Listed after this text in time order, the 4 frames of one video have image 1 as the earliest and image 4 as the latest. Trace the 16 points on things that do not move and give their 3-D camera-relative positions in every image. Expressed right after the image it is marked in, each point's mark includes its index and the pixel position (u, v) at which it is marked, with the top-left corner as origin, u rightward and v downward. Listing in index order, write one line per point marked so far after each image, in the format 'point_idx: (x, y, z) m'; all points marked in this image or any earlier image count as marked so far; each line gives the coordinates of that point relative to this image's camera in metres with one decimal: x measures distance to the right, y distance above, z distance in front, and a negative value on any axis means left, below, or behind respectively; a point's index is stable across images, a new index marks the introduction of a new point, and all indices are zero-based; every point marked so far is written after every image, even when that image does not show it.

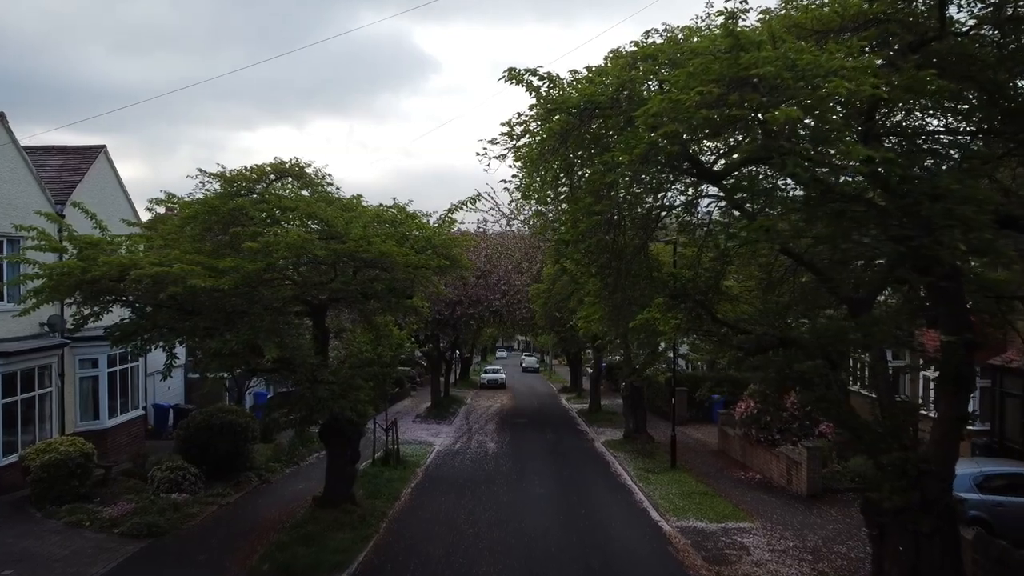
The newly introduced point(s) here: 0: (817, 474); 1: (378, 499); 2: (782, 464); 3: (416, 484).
0: (+5.9, -3.6, +15.4) m
1: (-2.5, -3.9, +14.5) m
2: (+5.6, -3.7, +16.7) m
3: (-2.0, -4.1, +16.7) m
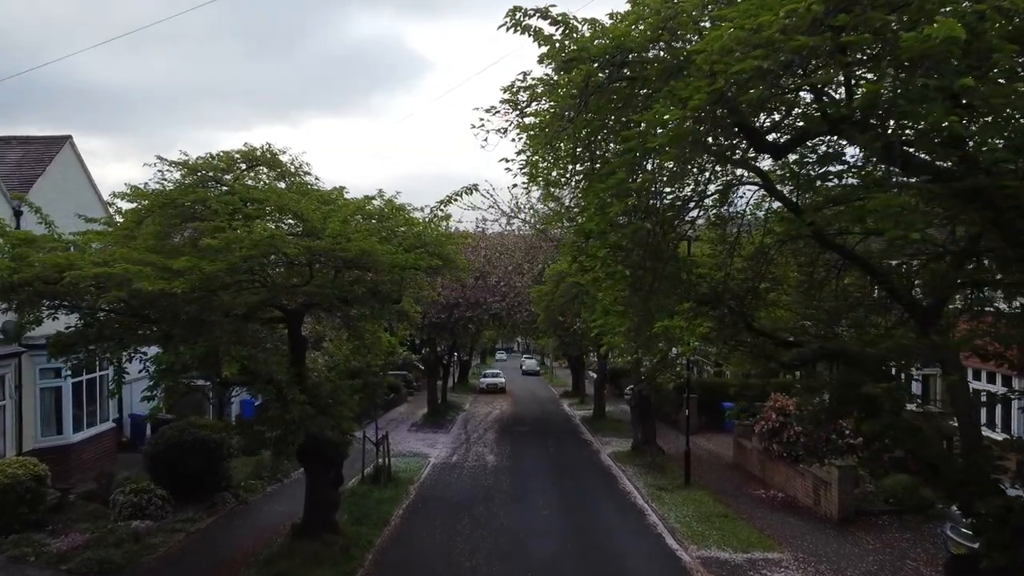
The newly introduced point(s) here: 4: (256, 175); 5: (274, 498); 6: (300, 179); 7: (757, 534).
0: (+5.9, -3.6, +14.0) m
1: (-2.4, -3.9, +13.1) m
2: (+5.6, -3.7, +15.3) m
3: (-2.0, -4.1, +15.3) m
4: (-3.4, +1.5, +10.7) m
5: (-4.6, -4.0, +15.3) m
6: (-2.9, +1.5, +11.0) m
7: (+4.1, -4.1, +13.4) m
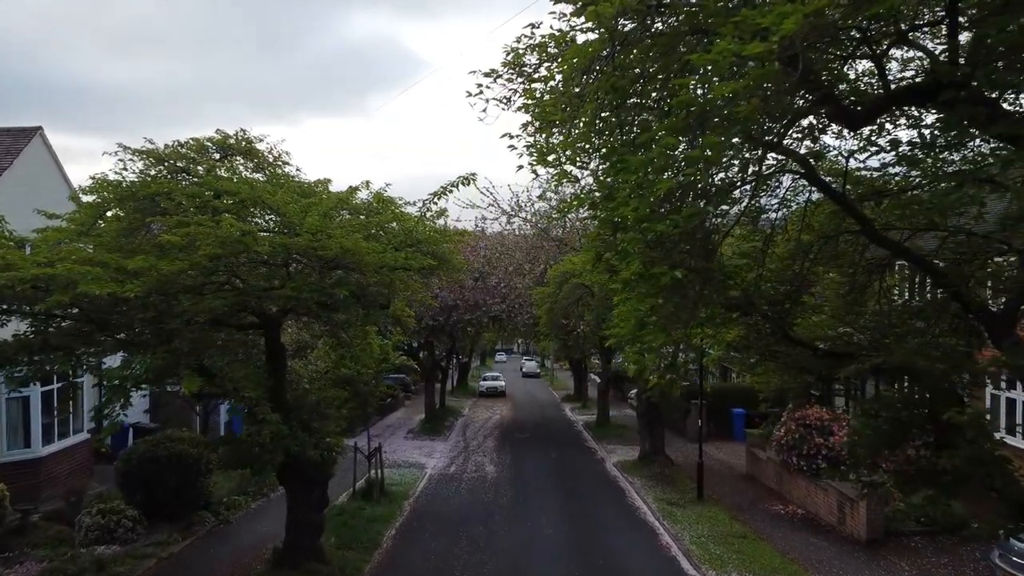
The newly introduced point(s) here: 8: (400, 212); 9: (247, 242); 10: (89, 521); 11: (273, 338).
0: (+5.9, -3.7, +12.9) m
1: (-2.4, -3.9, +12.1) m
2: (+5.7, -3.7, +14.2) m
3: (-2.0, -4.2, +14.2) m
4: (-3.4, +1.5, +9.6) m
5: (-4.5, -4.1, +14.3) m
6: (-2.9, +1.5, +10.0) m
7: (+4.1, -4.1, +12.3) m
8: (-1.3, +0.9, +9.7) m
9: (-2.6, +0.4, +7.8) m
10: (-6.2, -3.4, +11.8) m
11: (-2.8, -0.6, +9.5) m
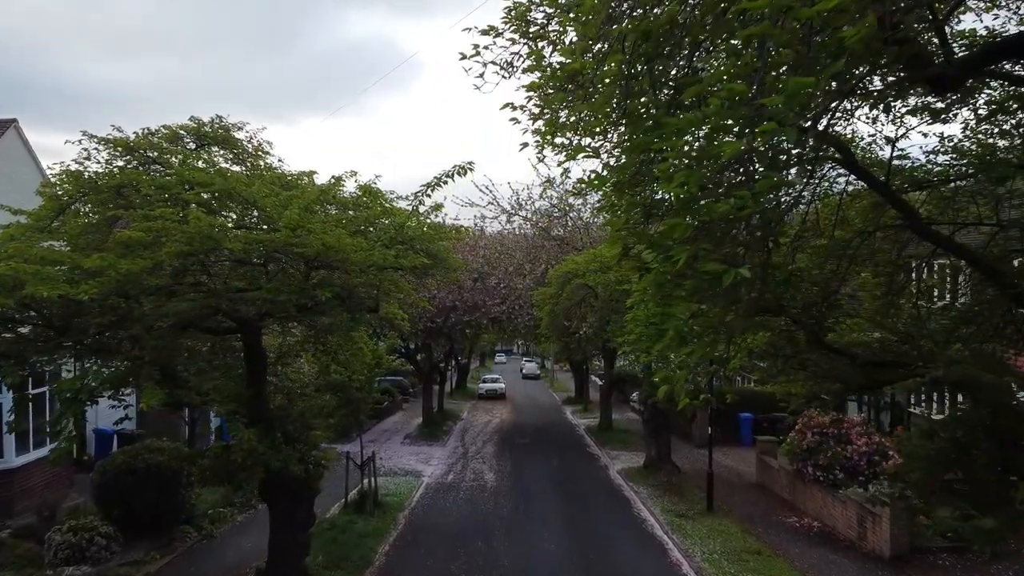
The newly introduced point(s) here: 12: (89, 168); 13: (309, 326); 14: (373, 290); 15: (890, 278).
0: (+5.9, -3.7, +12.1) m
1: (-2.4, -4.0, +11.3) m
2: (+5.7, -3.8, +13.4) m
3: (-1.9, -4.2, +13.4) m
4: (-3.4, +1.4, +8.8) m
5: (-4.5, -4.1, +13.5) m
6: (-2.9, +1.5, +9.2) m
7: (+4.1, -4.1, +11.5) m
8: (-1.3, +0.9, +8.9) m
9: (-2.6, +0.4, +7.0) m
10: (-6.2, -3.4, +11.0) m
11: (-2.8, -0.6, +8.8) m
12: (-4.4, +1.2, +8.3) m
13: (-2.1, -0.4, +8.4) m
14: (-1.4, 0.0, +8.3) m
15: (+3.4, +0.1, +7.3) m
